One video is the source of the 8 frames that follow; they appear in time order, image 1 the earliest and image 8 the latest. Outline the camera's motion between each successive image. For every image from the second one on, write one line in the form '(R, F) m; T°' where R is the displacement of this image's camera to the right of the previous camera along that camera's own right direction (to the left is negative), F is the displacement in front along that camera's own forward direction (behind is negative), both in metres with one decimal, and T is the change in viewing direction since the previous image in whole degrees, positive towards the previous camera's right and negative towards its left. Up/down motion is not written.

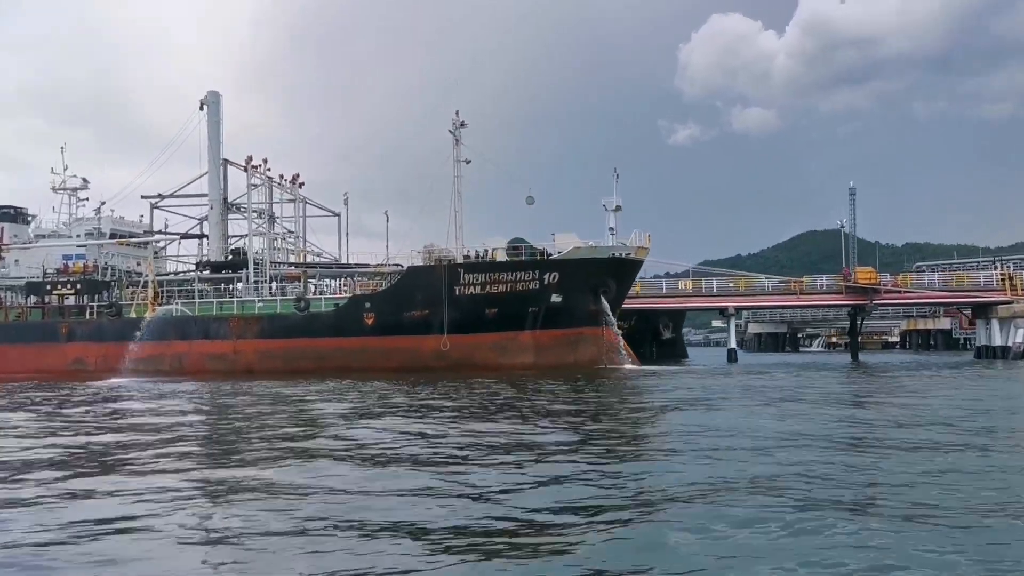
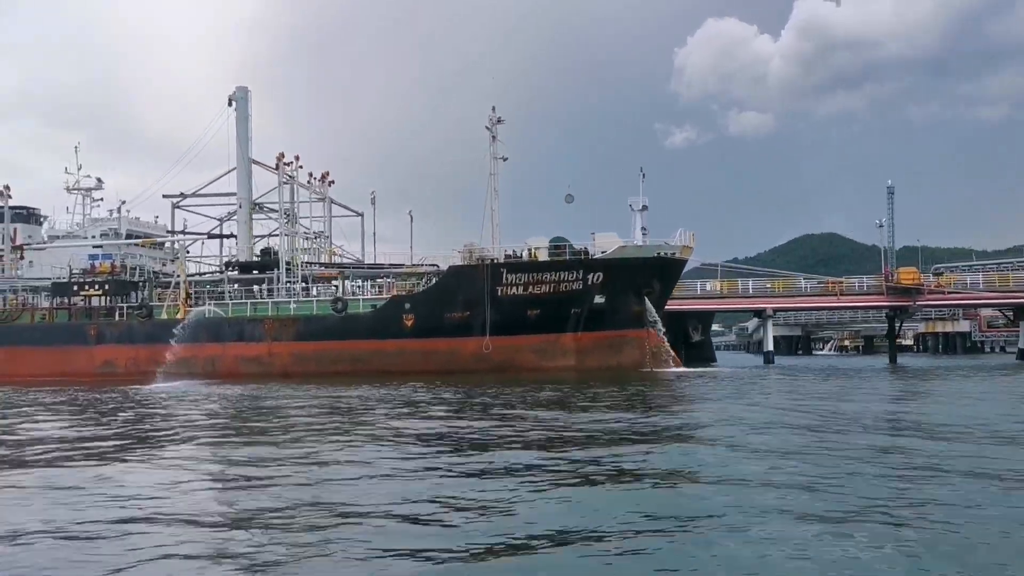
(-0.9, +0.6) m; 0°
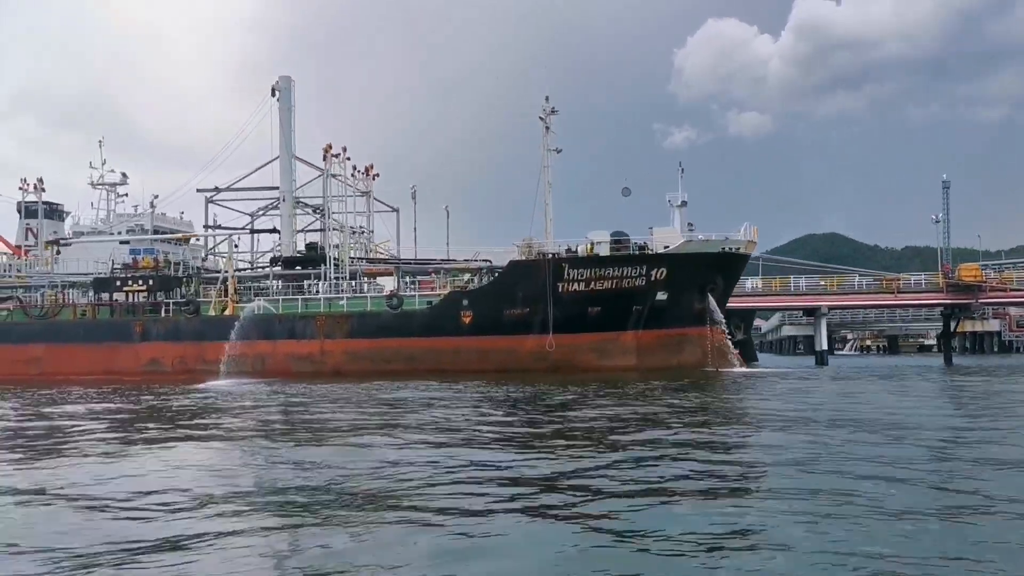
(-1.1, +0.7) m; 0°
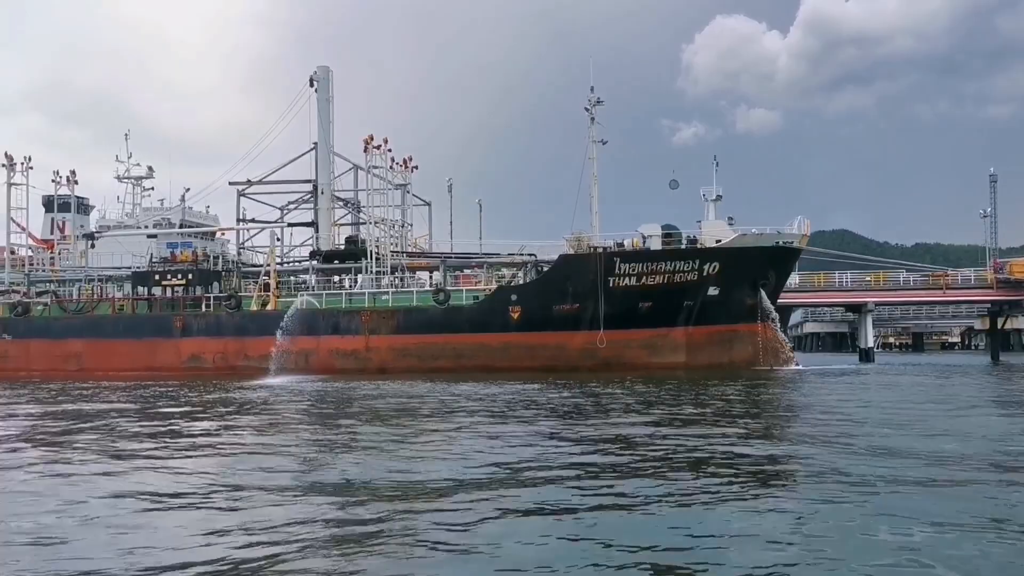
(-0.8, +0.5) m; -1°
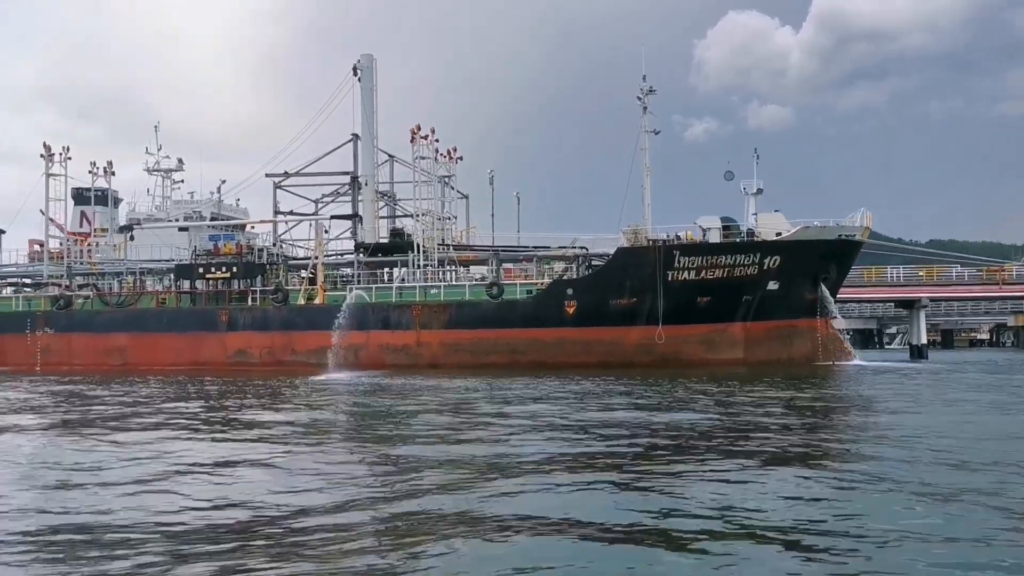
(-0.8, +0.5) m; -1°
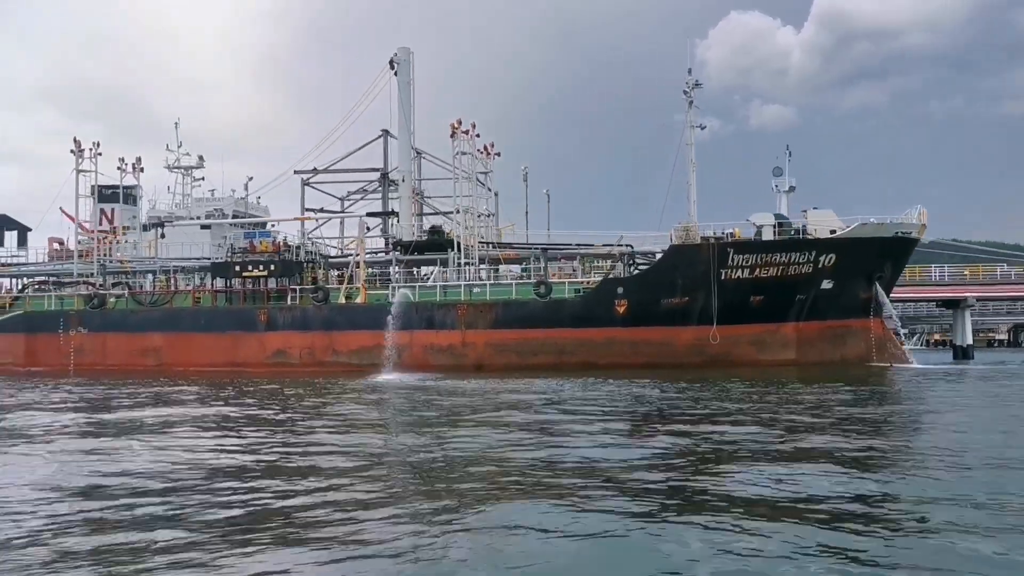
(-0.8, +0.5) m; 0°
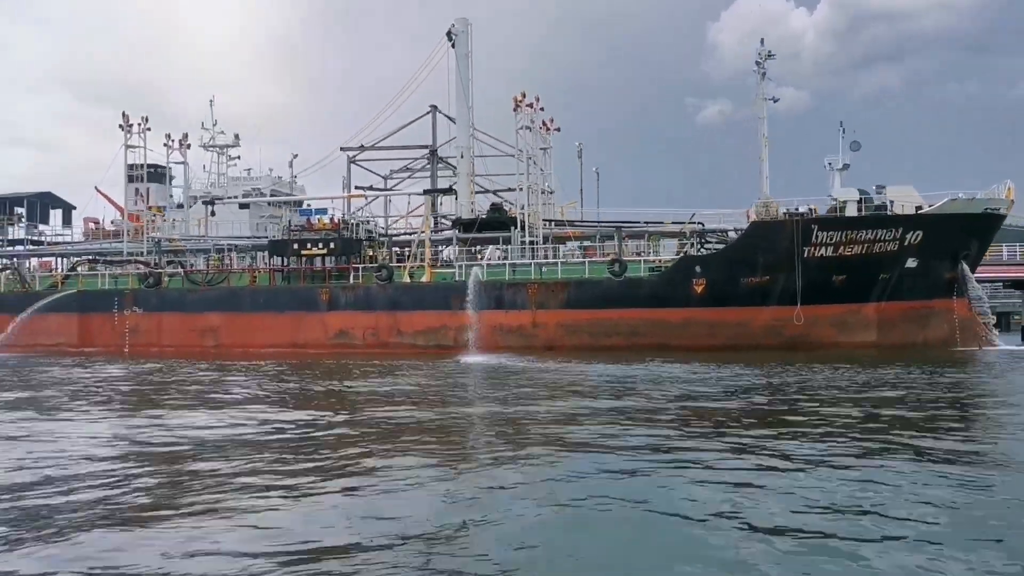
(-1.0, +0.7) m; -1°
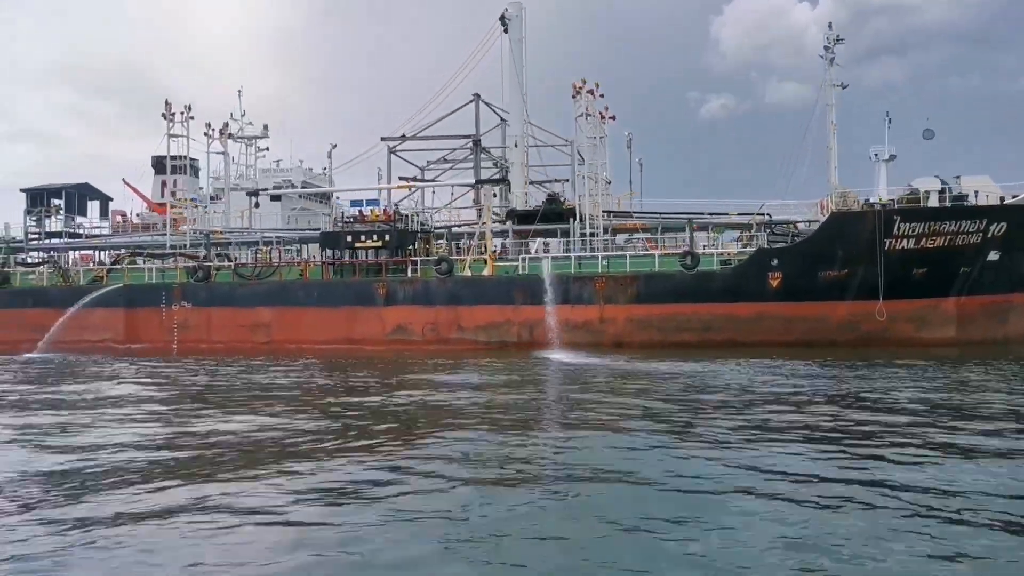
(-1.0, +0.7) m; 0°
